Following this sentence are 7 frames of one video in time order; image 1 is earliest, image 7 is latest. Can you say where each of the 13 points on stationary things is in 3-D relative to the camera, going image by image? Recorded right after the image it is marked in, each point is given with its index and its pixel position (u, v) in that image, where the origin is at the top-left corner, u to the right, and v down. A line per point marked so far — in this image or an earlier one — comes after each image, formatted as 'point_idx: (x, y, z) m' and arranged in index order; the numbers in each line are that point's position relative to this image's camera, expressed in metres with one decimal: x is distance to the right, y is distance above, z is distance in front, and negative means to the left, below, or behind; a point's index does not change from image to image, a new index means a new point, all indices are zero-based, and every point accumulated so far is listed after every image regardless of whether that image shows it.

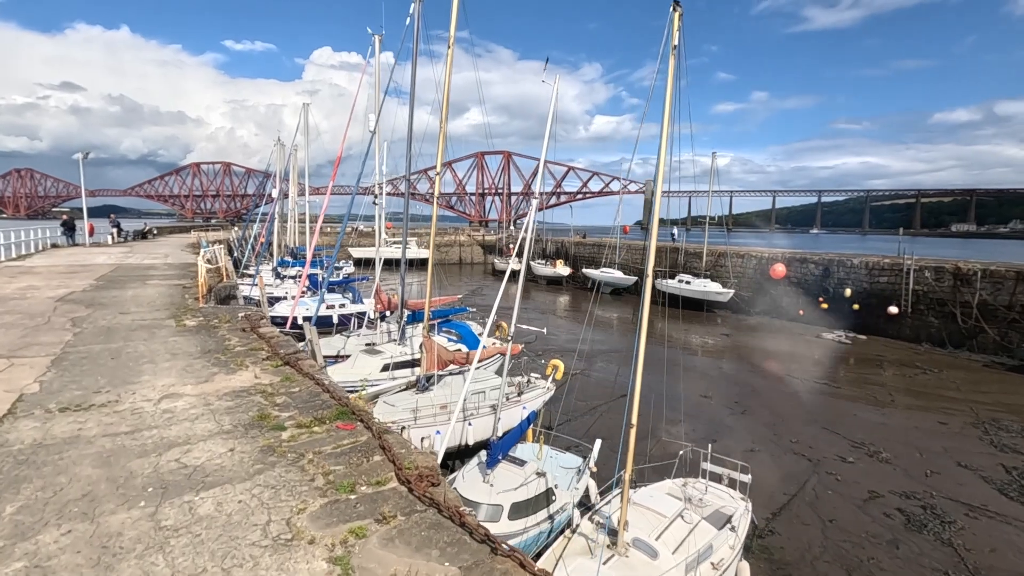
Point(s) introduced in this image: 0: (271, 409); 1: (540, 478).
0: (-2.1, -1.1, +4.2) m
1: (+0.5, -3.1, +8.0) m
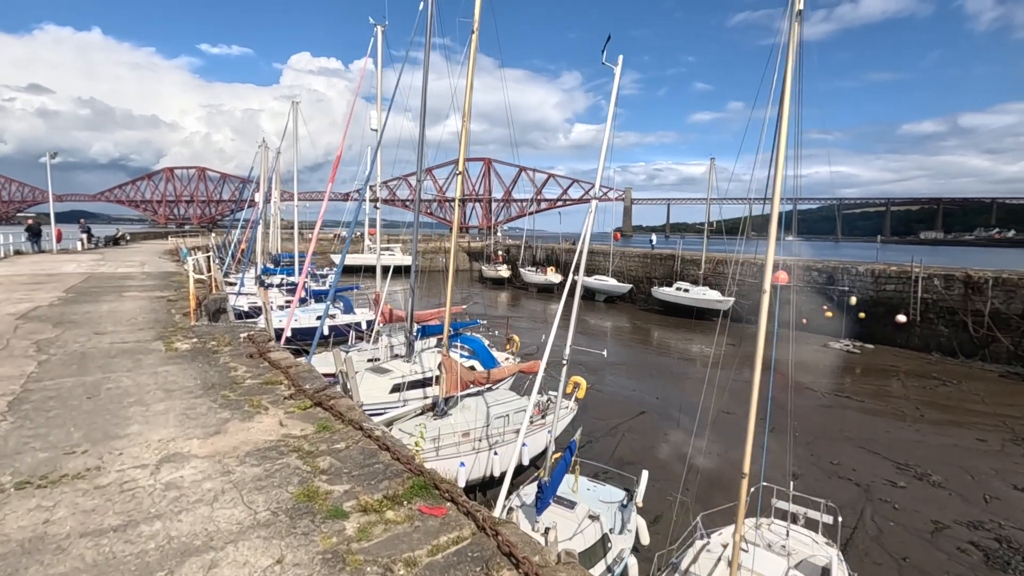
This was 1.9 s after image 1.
0: (-1.2, -1.2, +3.1) m
1: (+1.2, -3.3, +7.0) m
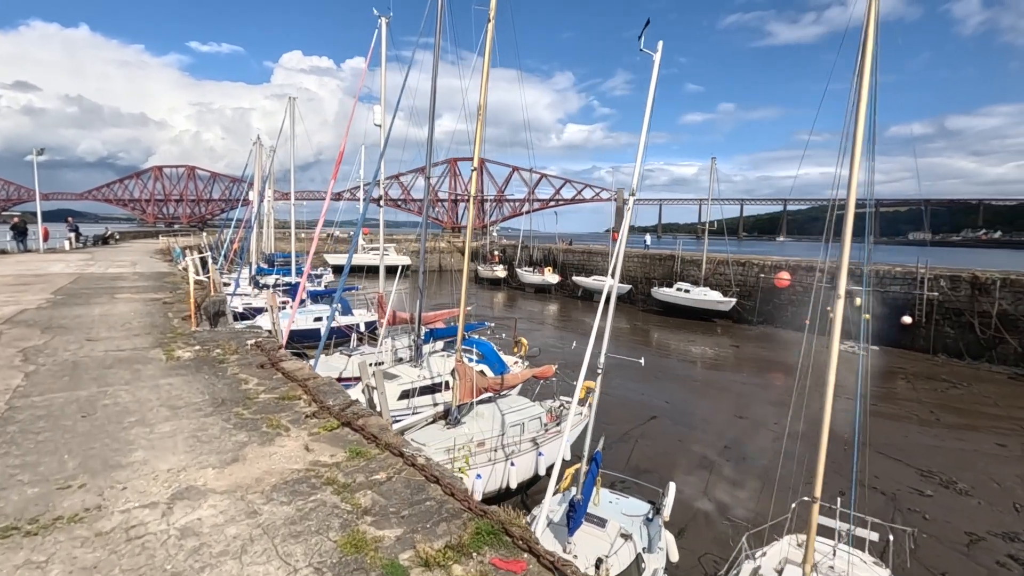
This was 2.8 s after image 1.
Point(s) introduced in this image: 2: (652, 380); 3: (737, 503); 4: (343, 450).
0: (-0.8, -1.3, +2.6) m
1: (+1.5, -3.4, +6.5) m
2: (+5.6, -3.6, +19.5) m
3: (+4.8, -4.6, +10.3) m
4: (-1.2, -1.1, +3.5) m
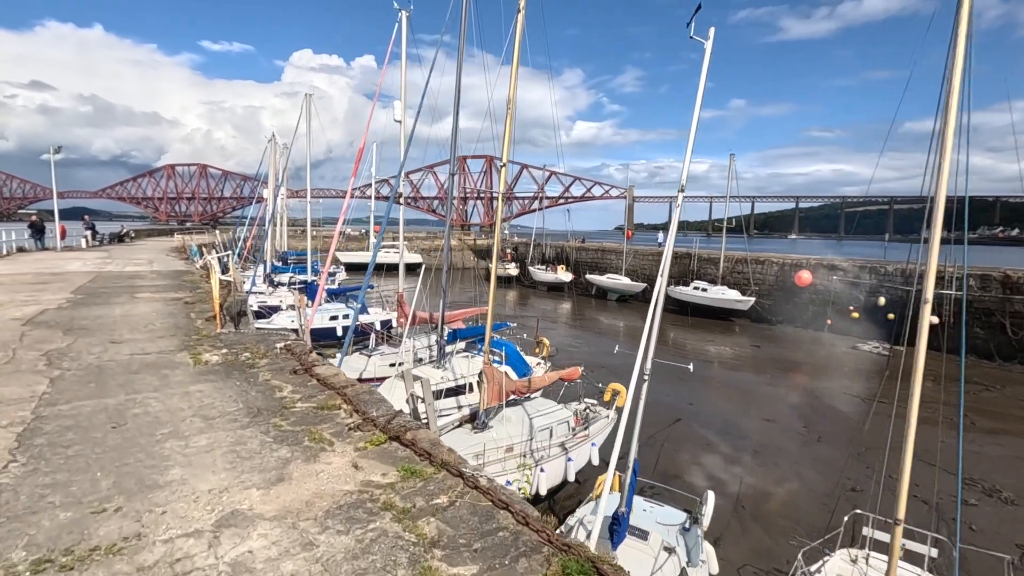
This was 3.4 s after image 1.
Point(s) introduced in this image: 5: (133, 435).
0: (-0.4, -1.3, +2.3) m
1: (+2.0, -3.4, +6.2) m
2: (+6.3, -3.6, +19.1) m
3: (+5.3, -4.6, +10.0) m
4: (-0.8, -1.2, +3.2) m
5: (-2.8, -1.1, +3.6) m
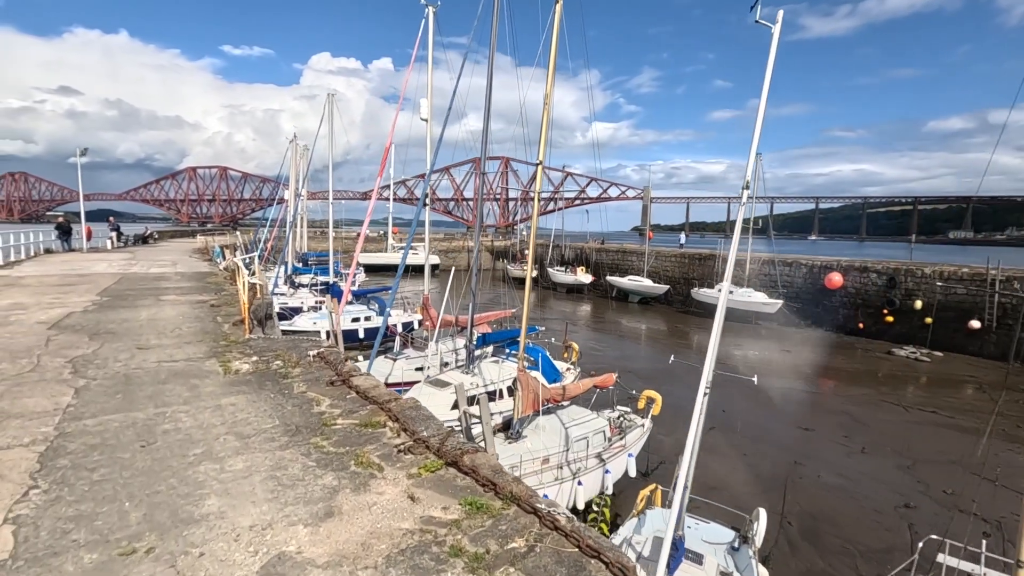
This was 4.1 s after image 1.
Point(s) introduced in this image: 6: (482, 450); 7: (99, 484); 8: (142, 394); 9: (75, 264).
0: (0.0, -1.3, +1.9) m
1: (+2.6, -3.5, +5.7) m
2: (+7.2, -3.7, +18.5) m
3: (+5.9, -4.6, +9.4) m
4: (-0.3, -1.2, +2.8) m
5: (-2.3, -1.1, +3.3) m
6: (-0.2, -1.1, +3.3) m
7: (-2.5, -1.2, +2.9) m
8: (-3.3, -1.0, +4.4) m
9: (-14.9, +0.8, +16.6) m
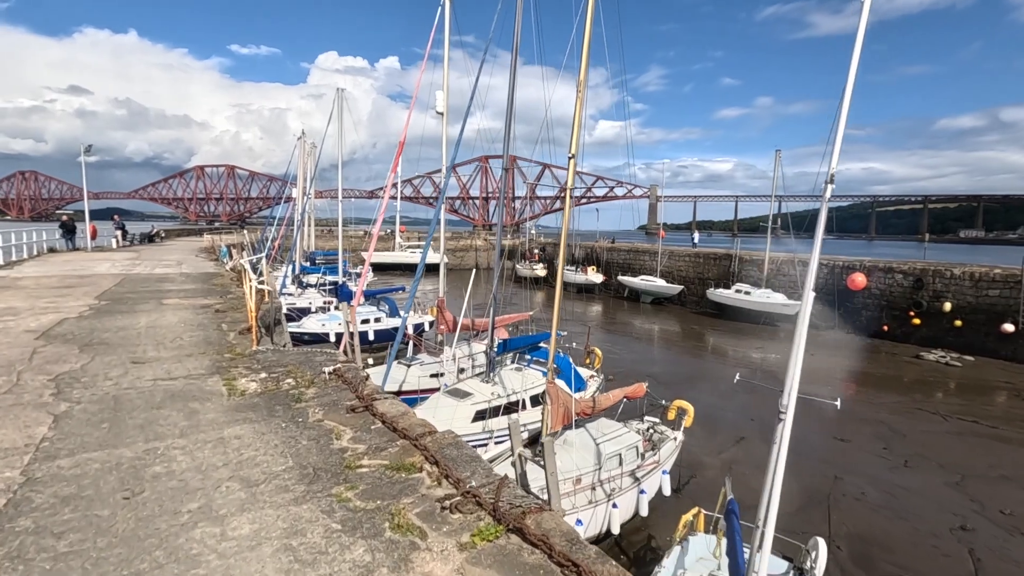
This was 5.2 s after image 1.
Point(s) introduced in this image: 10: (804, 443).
0: (+0.4, -1.4, +1.2) m
1: (+3.0, -3.5, +5.0) m
2: (+7.8, -3.8, +17.7) m
3: (+6.4, -4.7, +8.6) m
4: (+0.1, -1.3, +2.1) m
5: (-1.9, -1.2, +2.6) m
6: (+0.2, -1.2, +2.6) m
7: (-2.1, -1.2, +2.3) m
8: (-2.9, -1.0, +3.7) m
9: (-14.4, +0.8, +16.1) m
10: (+7.8, -4.2, +13.1) m
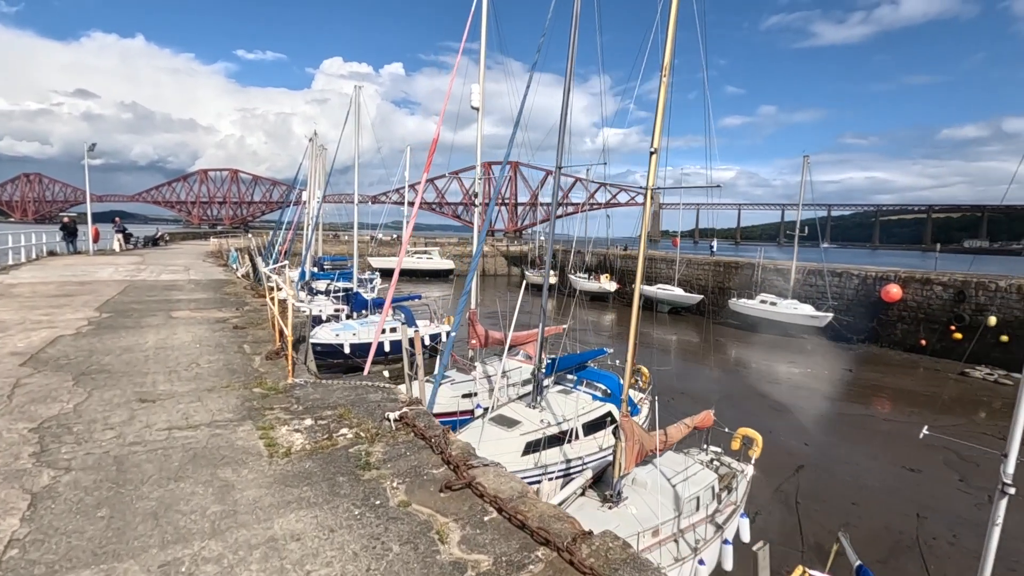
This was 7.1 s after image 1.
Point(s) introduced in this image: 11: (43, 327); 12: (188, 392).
0: (+1.3, -1.6, +0.1) m
1: (+3.9, -3.8, +3.9) m
2: (+8.7, -4.2, +16.5) m
3: (+7.3, -5.0, +7.5) m
4: (+1.0, -1.5, +1.0) m
5: (-1.0, -1.3, +1.5) m
6: (+1.1, -1.4, +1.5) m
7: (-1.2, -1.4, +1.1) m
8: (-2.0, -1.2, +2.6) m
9: (-13.4, +0.6, +15.1) m
10: (+8.7, -4.6, +11.9) m
11: (-6.4, -0.5, +6.6) m
12: (-2.9, -0.9, +4.5) m
